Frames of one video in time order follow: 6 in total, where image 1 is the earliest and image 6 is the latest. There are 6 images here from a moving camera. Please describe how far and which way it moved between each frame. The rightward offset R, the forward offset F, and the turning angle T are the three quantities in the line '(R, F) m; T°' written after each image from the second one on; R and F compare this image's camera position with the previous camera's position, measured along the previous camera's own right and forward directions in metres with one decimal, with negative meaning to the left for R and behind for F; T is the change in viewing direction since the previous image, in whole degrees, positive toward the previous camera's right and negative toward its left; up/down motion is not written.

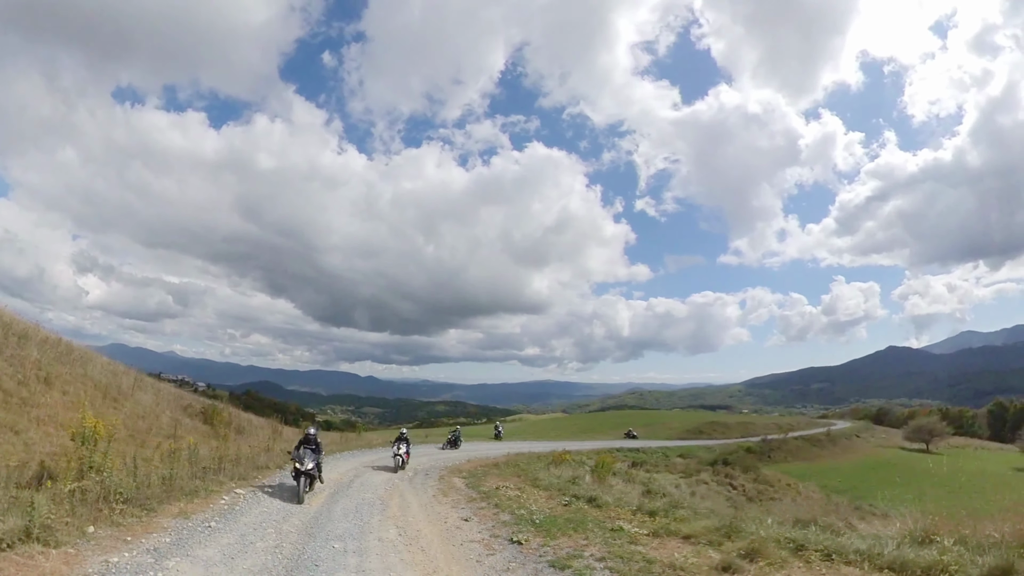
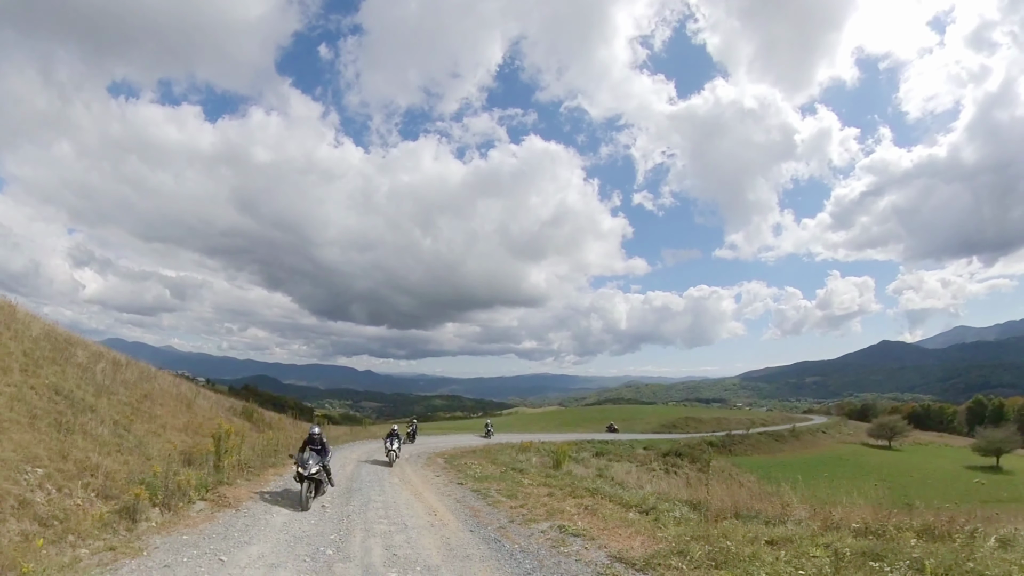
(+0.1, -0.7) m; 0°
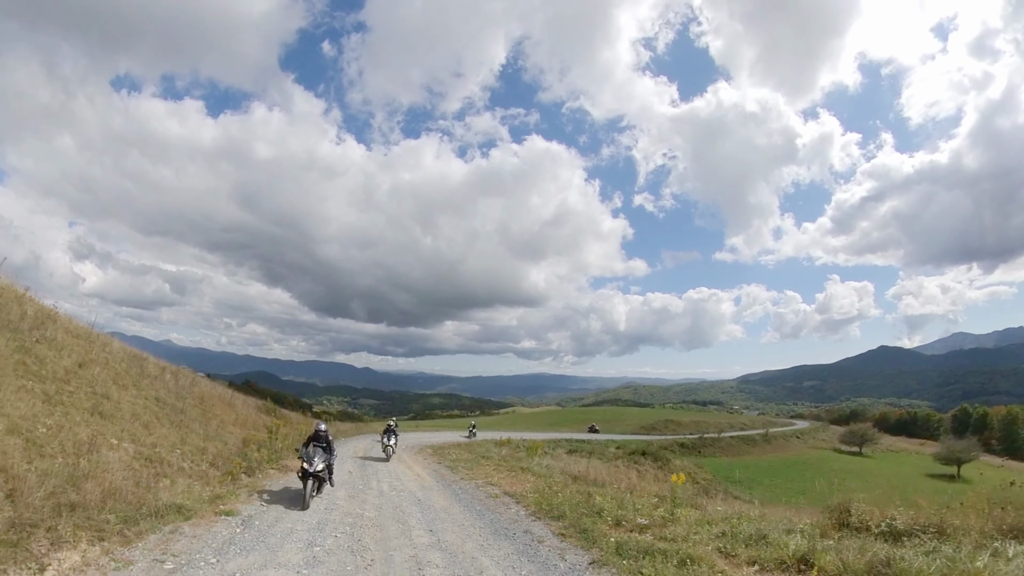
(+0.2, -0.5) m; 0°
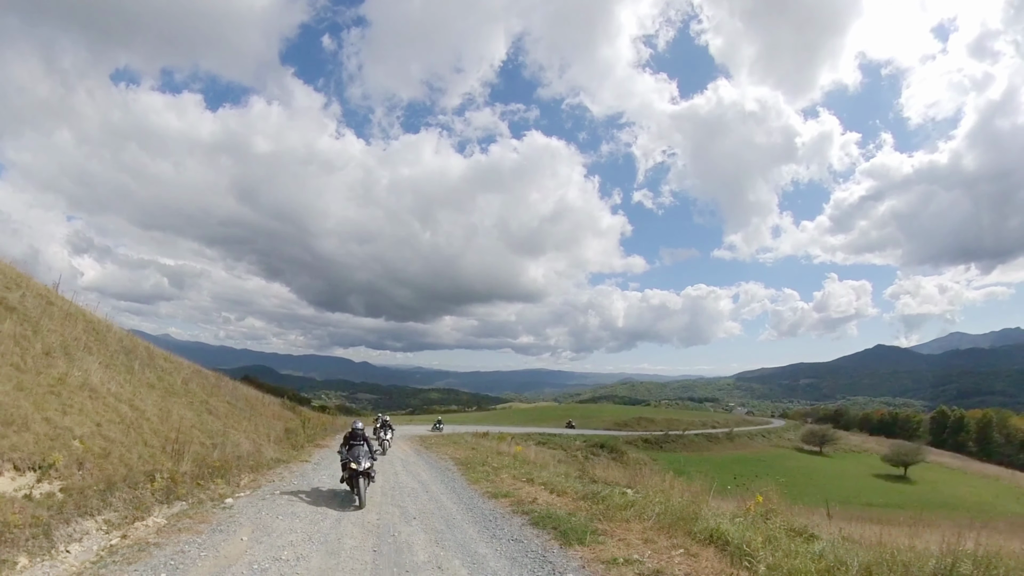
(+0.3, -0.8) m; 0°
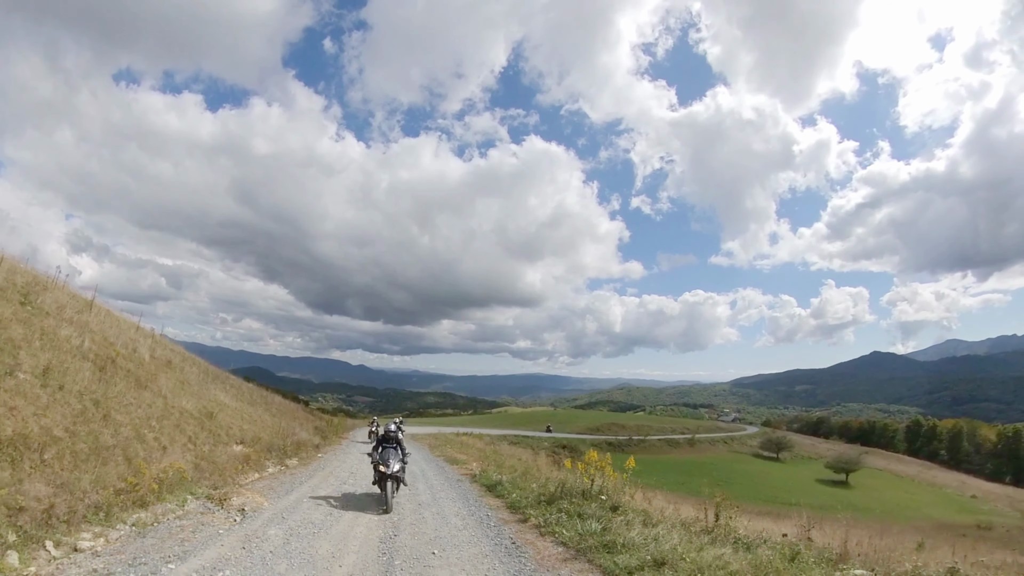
(+0.4, -1.0) m; 0°
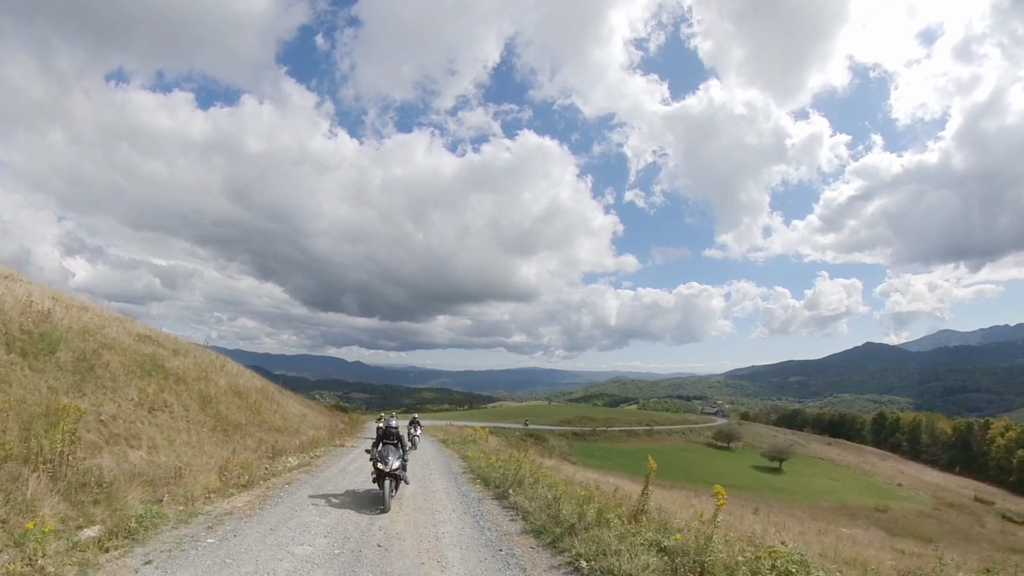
(+0.5, -1.6) m; +1°
